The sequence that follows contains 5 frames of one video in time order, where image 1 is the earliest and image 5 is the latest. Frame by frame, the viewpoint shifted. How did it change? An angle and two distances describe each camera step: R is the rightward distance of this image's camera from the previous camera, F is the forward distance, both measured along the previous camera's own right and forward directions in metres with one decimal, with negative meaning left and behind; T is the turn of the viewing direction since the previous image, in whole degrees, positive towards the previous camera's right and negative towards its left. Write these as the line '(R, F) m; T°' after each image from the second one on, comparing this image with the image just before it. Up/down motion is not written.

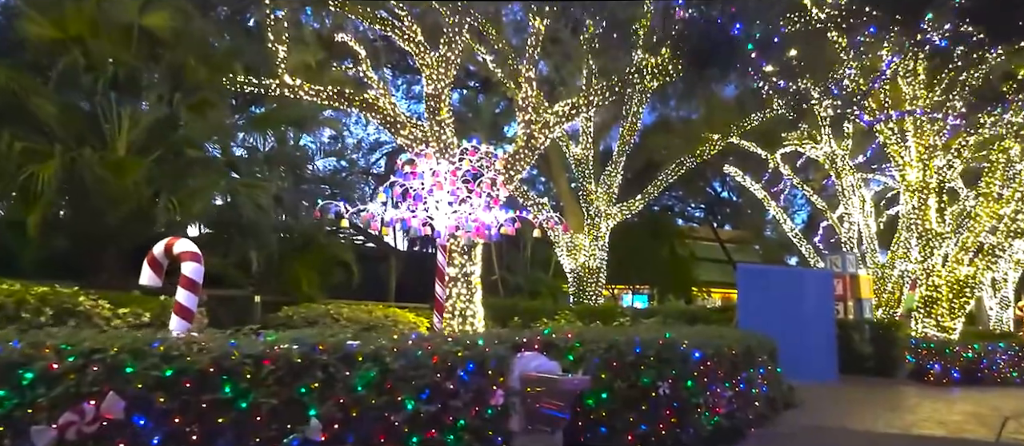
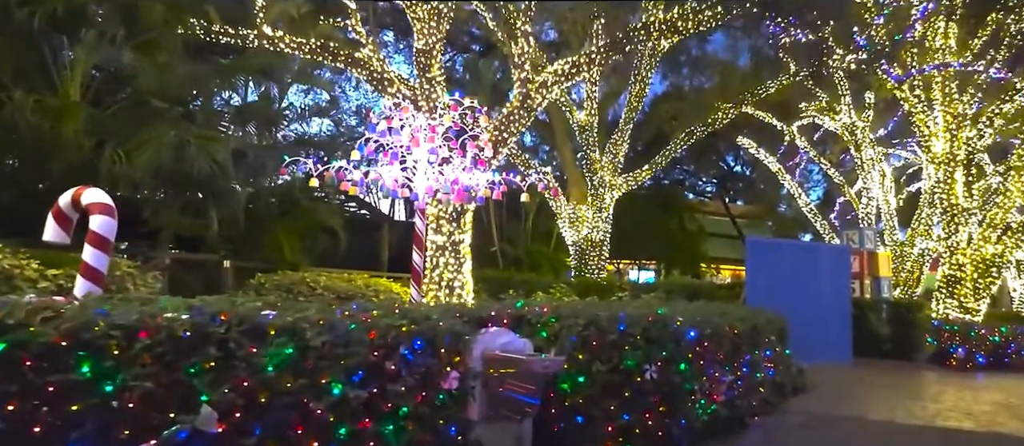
(+0.3, +0.8) m; -1°
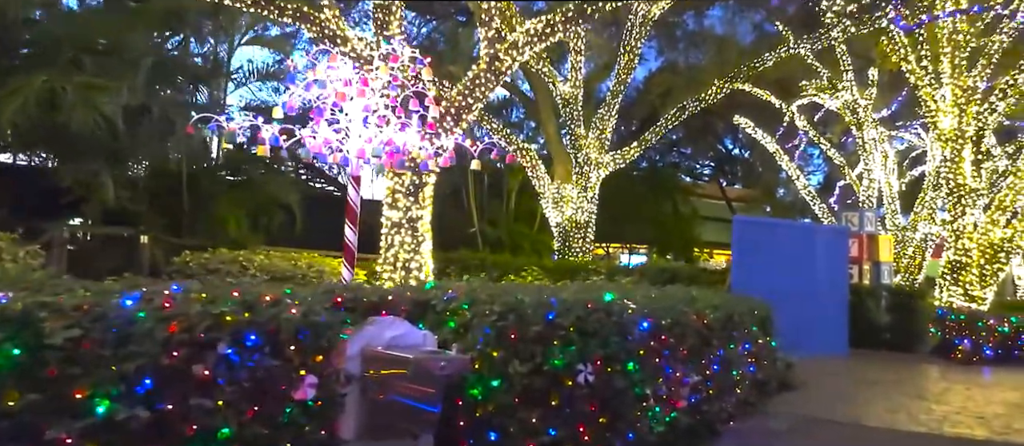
(+0.6, +1.2) m; 0°
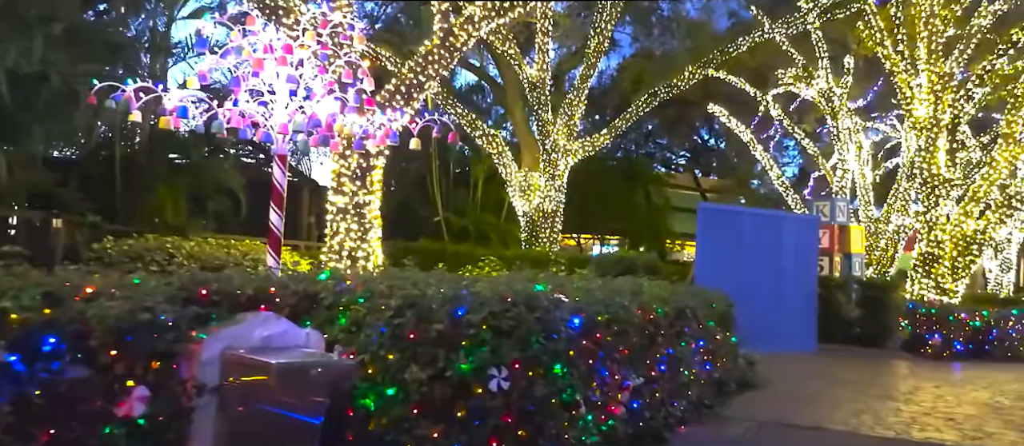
(+0.4, +0.6) m; +2°
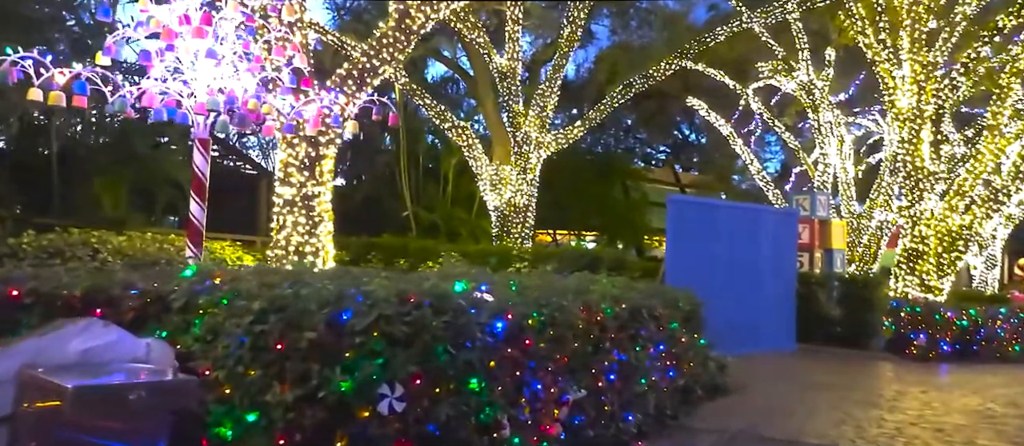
(+0.4, +0.6) m; +1°
